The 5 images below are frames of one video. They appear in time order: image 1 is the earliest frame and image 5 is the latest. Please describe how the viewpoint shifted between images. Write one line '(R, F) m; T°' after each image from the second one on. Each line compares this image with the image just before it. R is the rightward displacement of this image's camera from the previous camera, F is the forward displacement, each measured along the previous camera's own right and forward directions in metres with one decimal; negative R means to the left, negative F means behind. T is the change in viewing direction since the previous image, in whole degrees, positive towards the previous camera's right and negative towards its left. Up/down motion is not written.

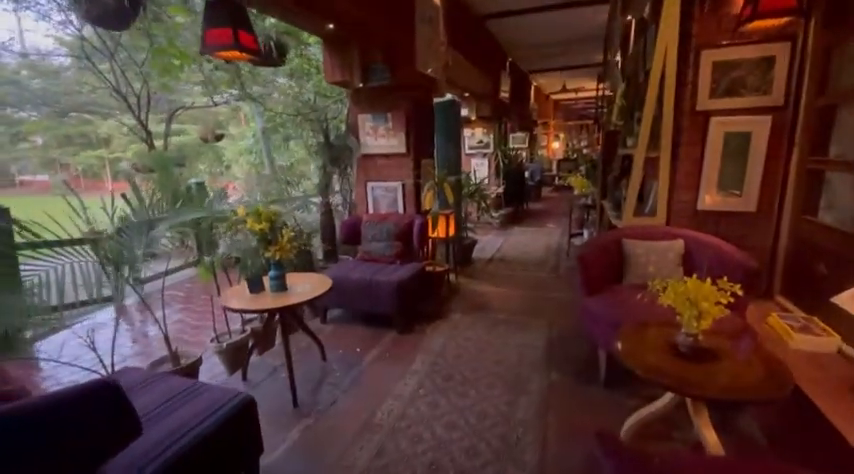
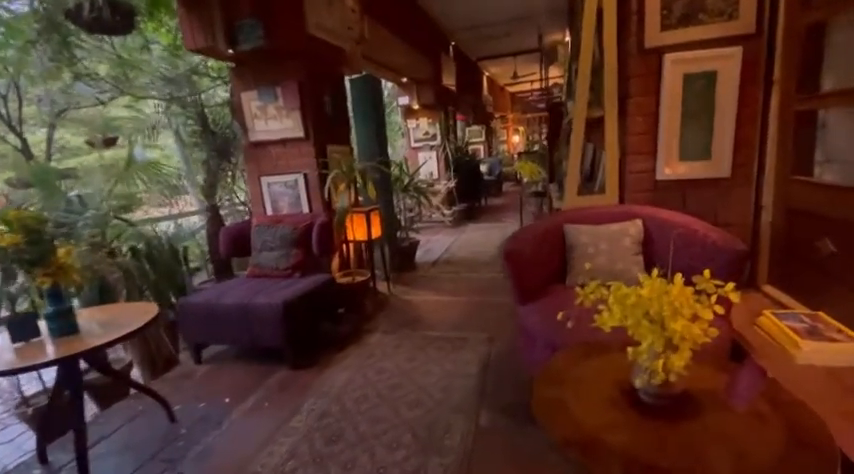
(+0.6, +0.9) m; +3°
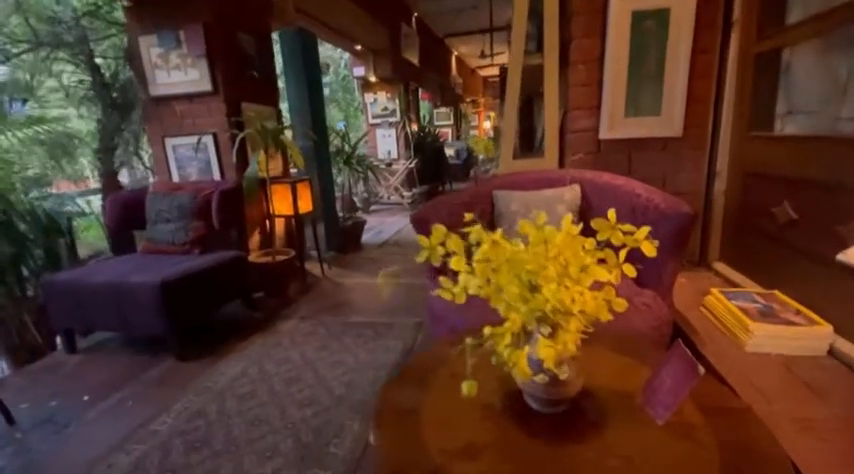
(+0.4, +0.4) m; +3°
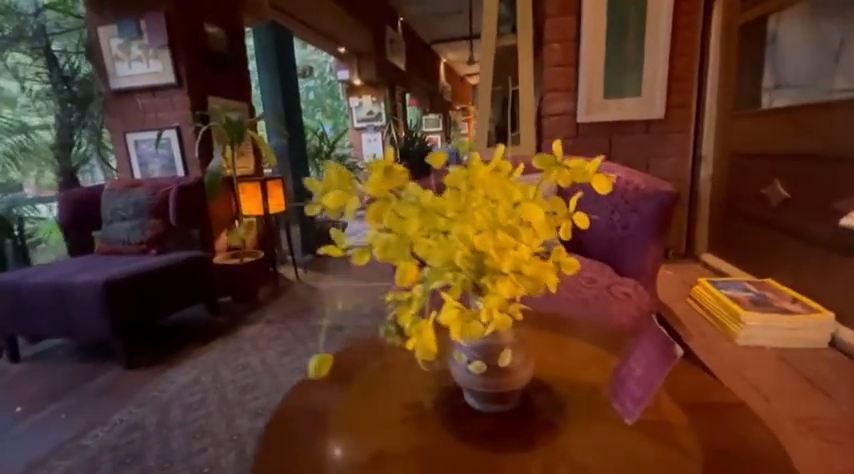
(+0.1, +0.2) m; +1°
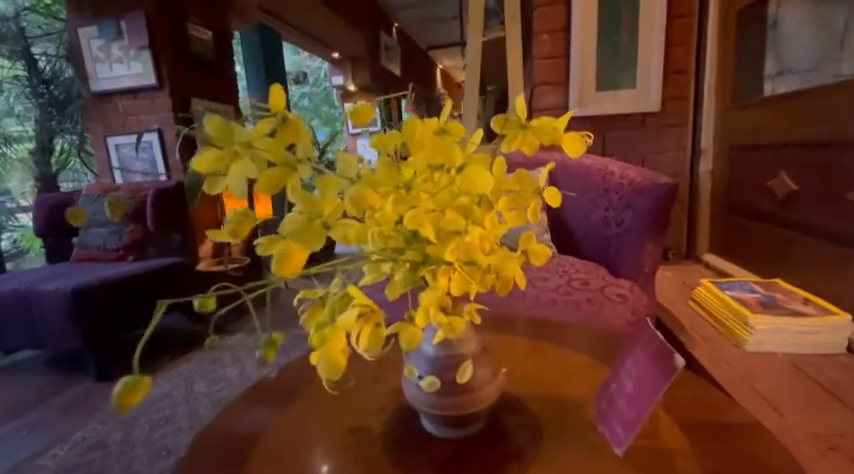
(+0.1, +0.1) m; 0°
